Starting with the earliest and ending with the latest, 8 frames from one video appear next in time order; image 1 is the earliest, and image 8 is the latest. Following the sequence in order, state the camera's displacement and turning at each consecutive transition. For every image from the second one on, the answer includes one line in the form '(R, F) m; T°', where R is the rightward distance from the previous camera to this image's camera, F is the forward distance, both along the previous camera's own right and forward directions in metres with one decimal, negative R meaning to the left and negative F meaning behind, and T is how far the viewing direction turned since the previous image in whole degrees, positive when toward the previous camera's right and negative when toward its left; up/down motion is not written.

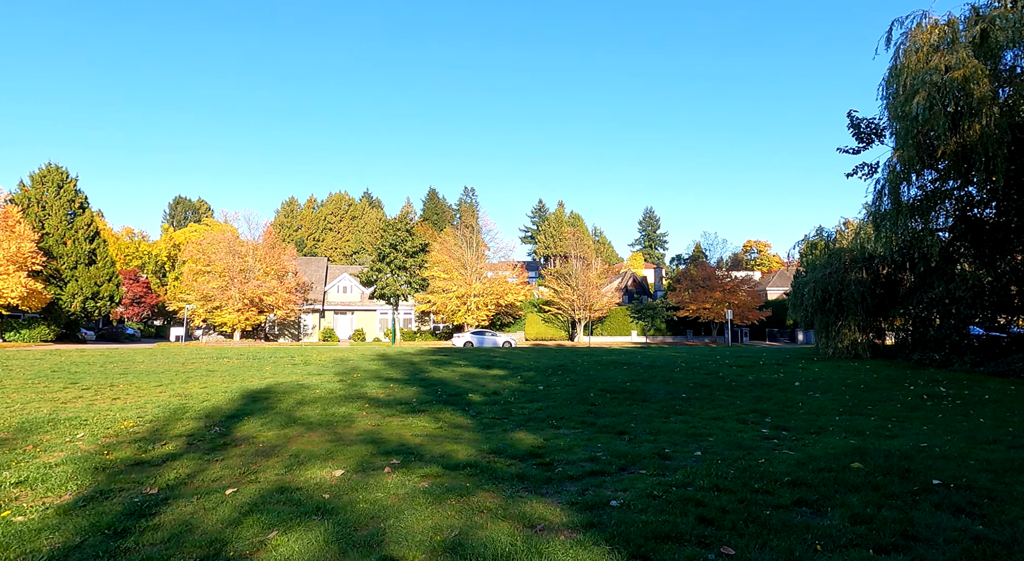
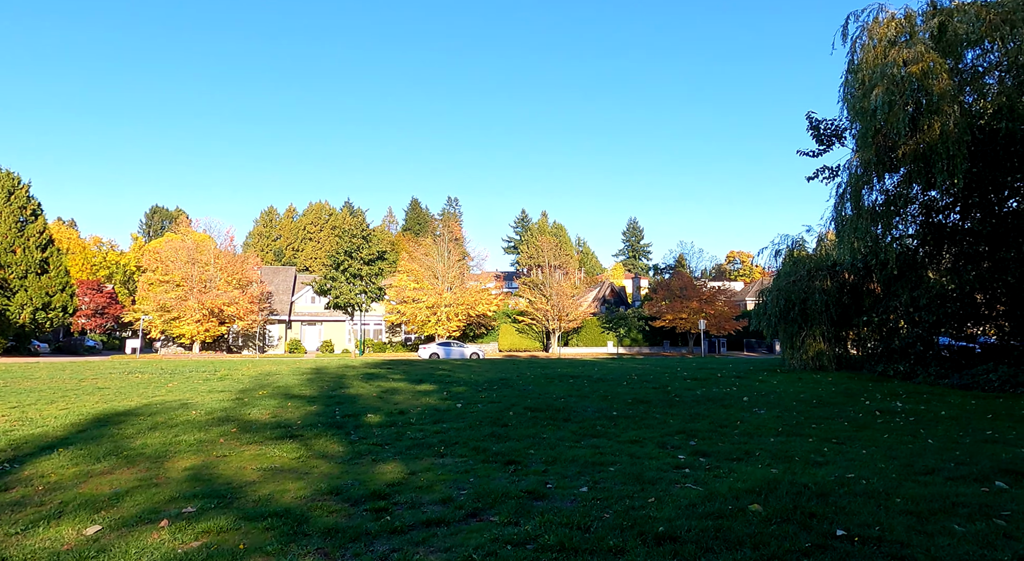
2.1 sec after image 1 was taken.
(+1.1, +0.9) m; +1°
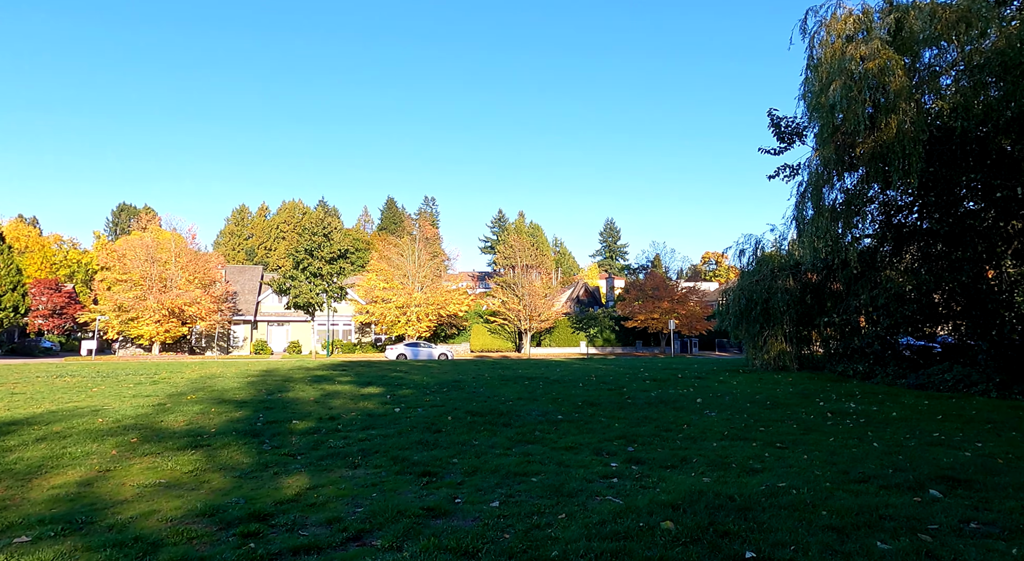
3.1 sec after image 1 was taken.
(+0.5, +0.4) m; +2°
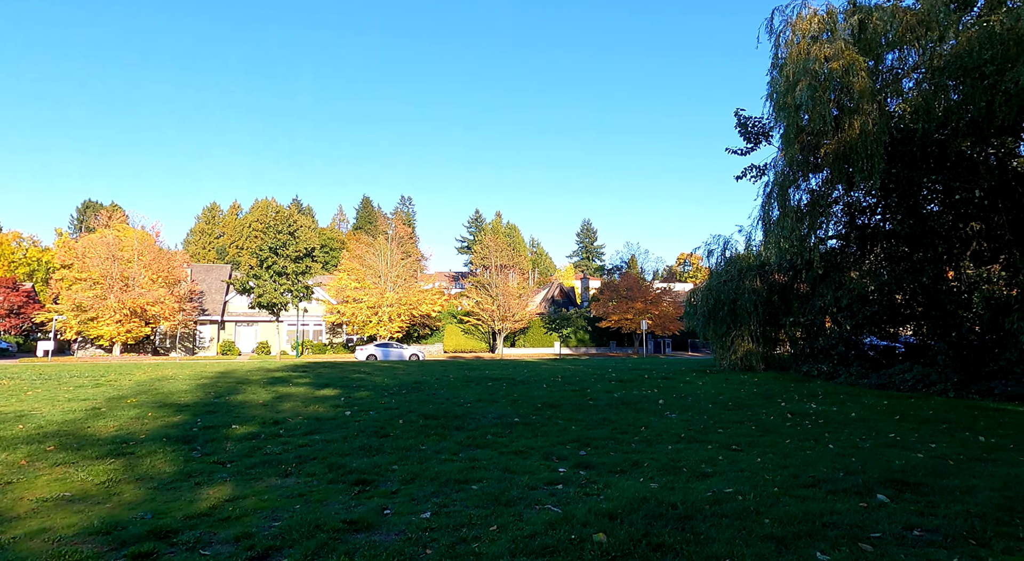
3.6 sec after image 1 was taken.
(+0.3, +0.2) m; +2°
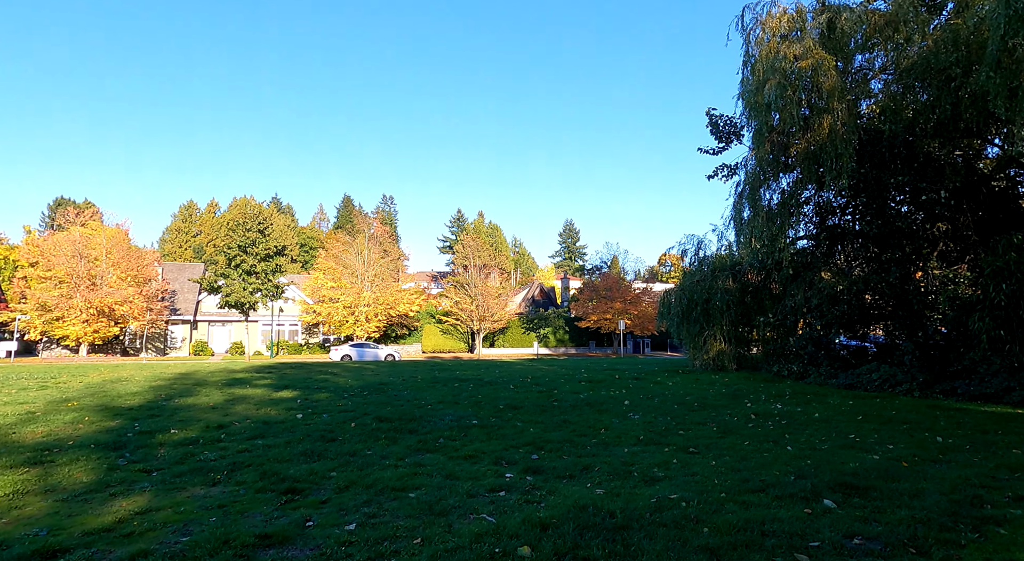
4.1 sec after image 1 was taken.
(+0.3, +0.2) m; +2°
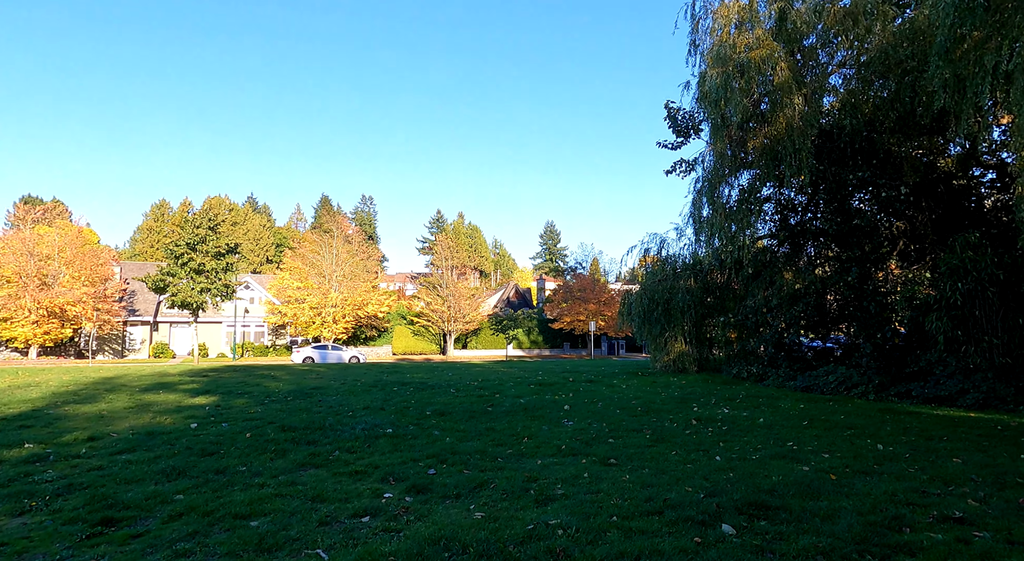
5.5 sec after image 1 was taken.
(+0.8, +0.7) m; +2°
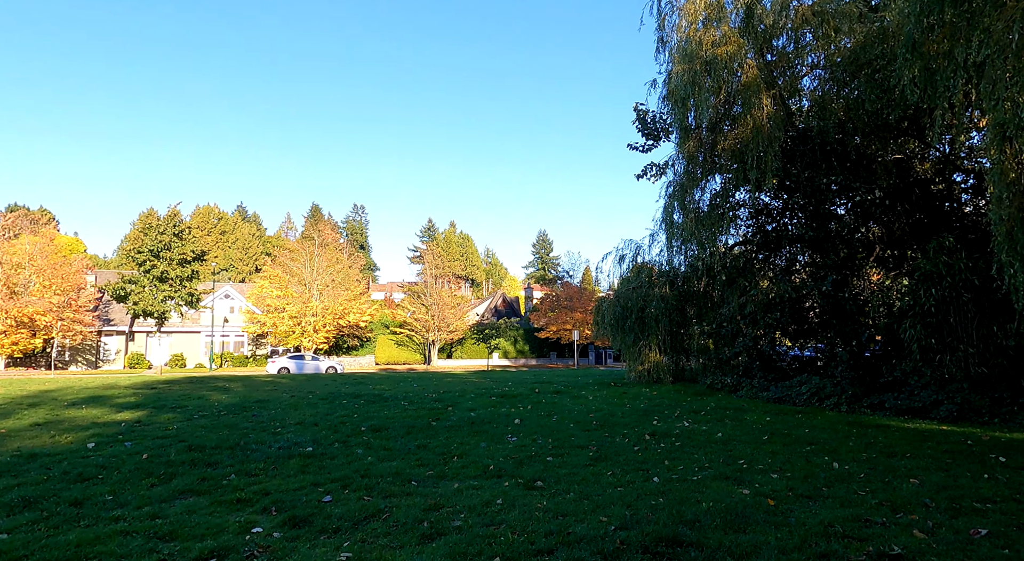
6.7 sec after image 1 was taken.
(+0.8, +0.6) m; +1°
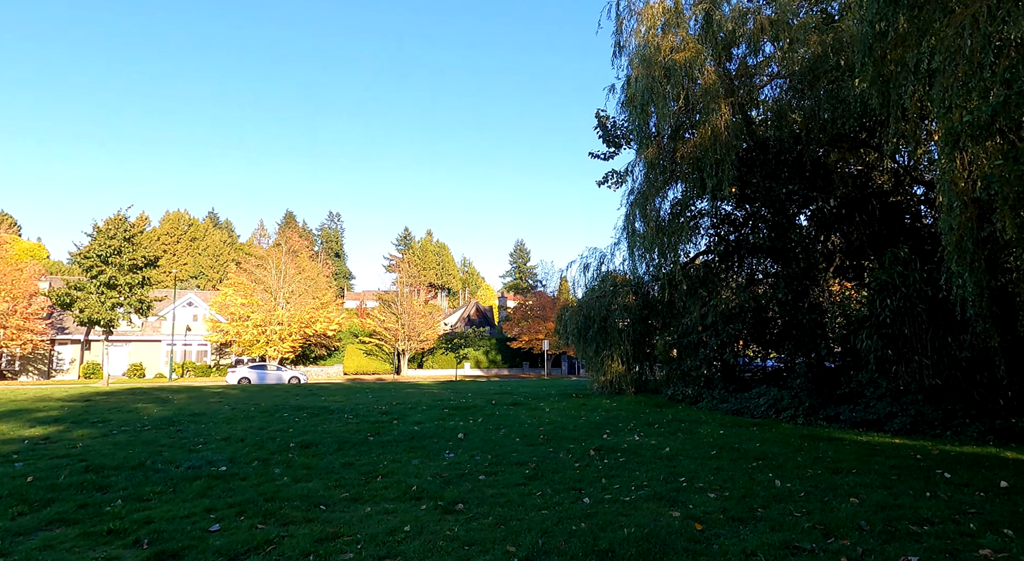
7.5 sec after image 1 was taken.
(+0.5, +0.4) m; +2°
